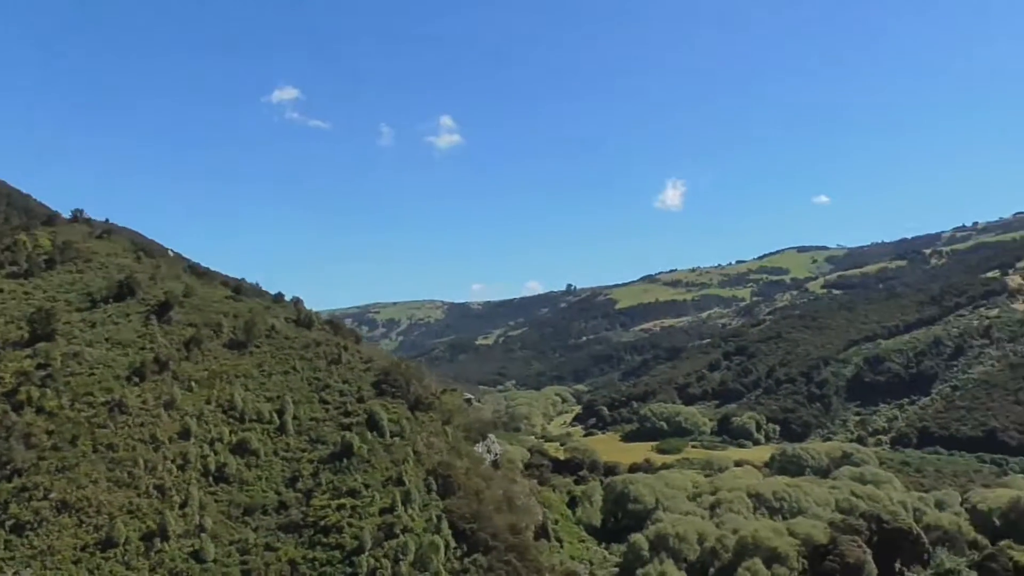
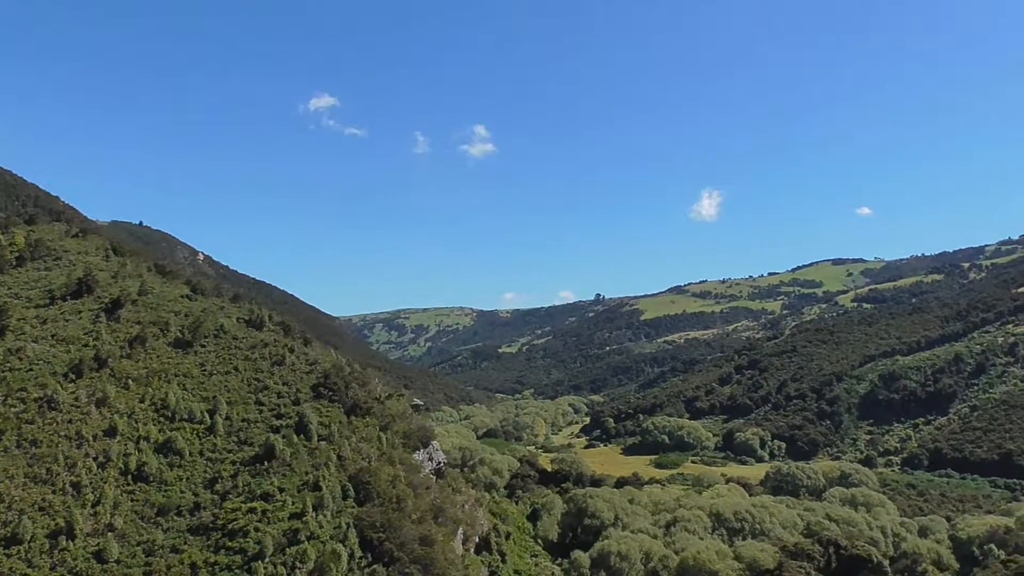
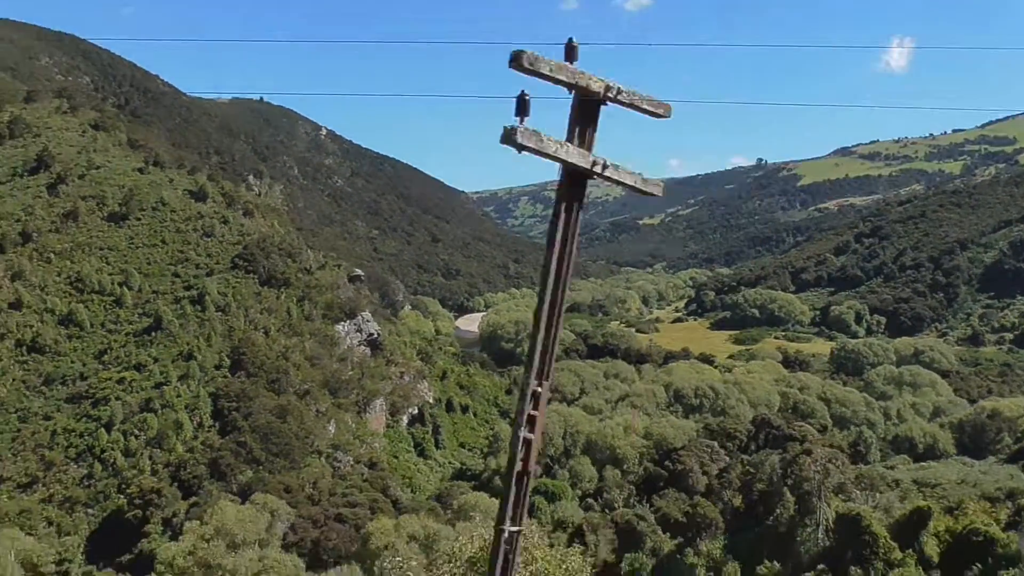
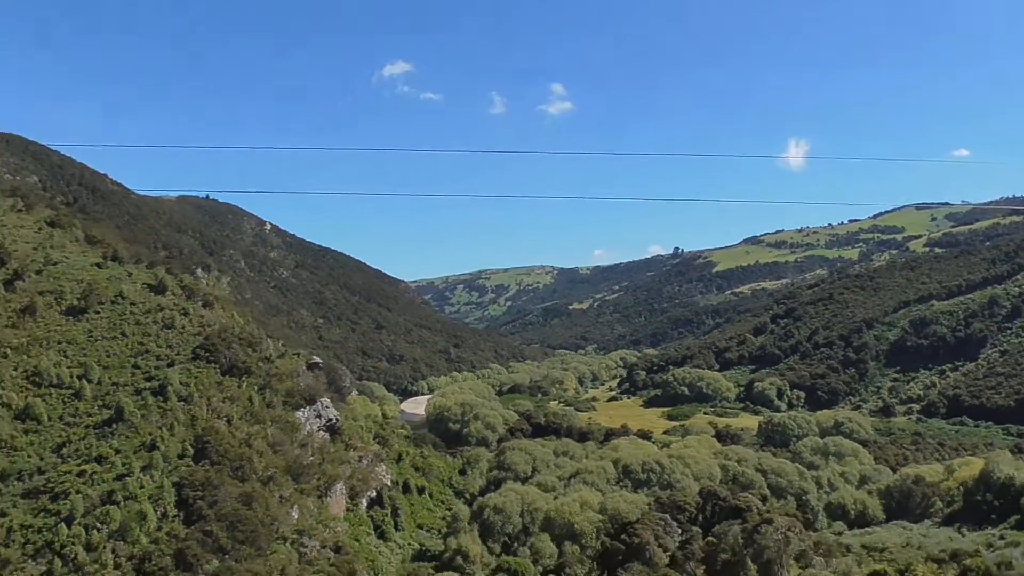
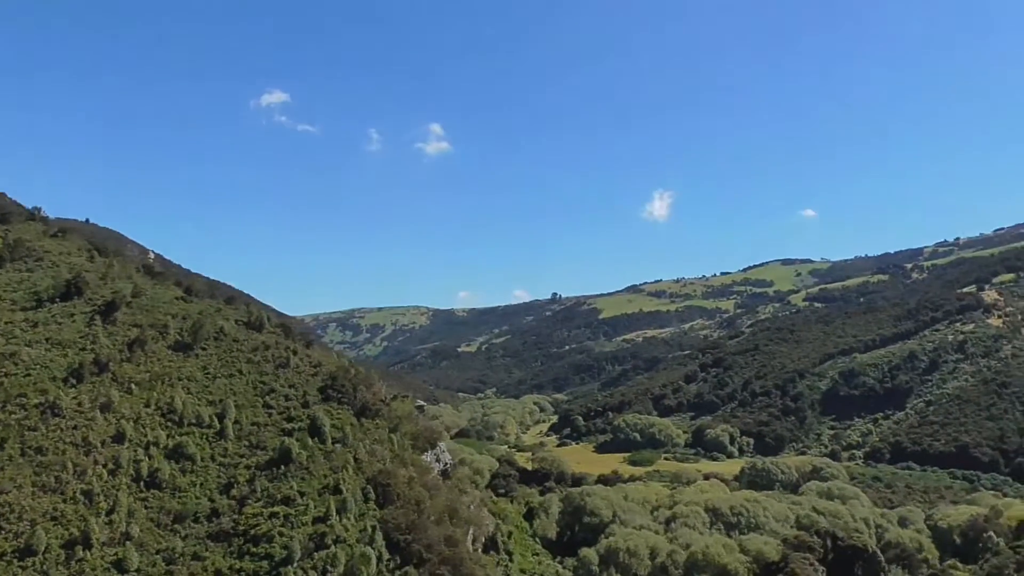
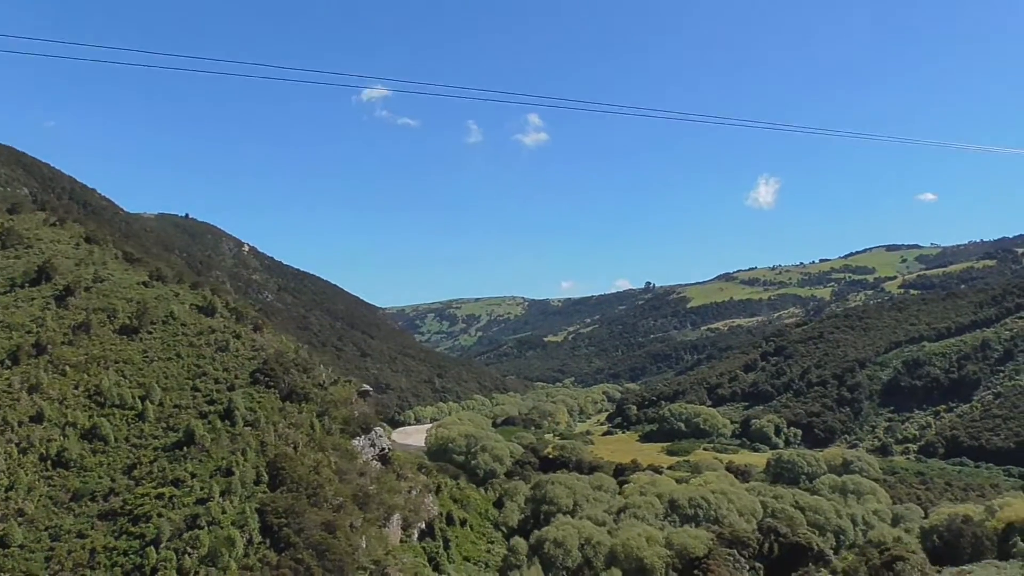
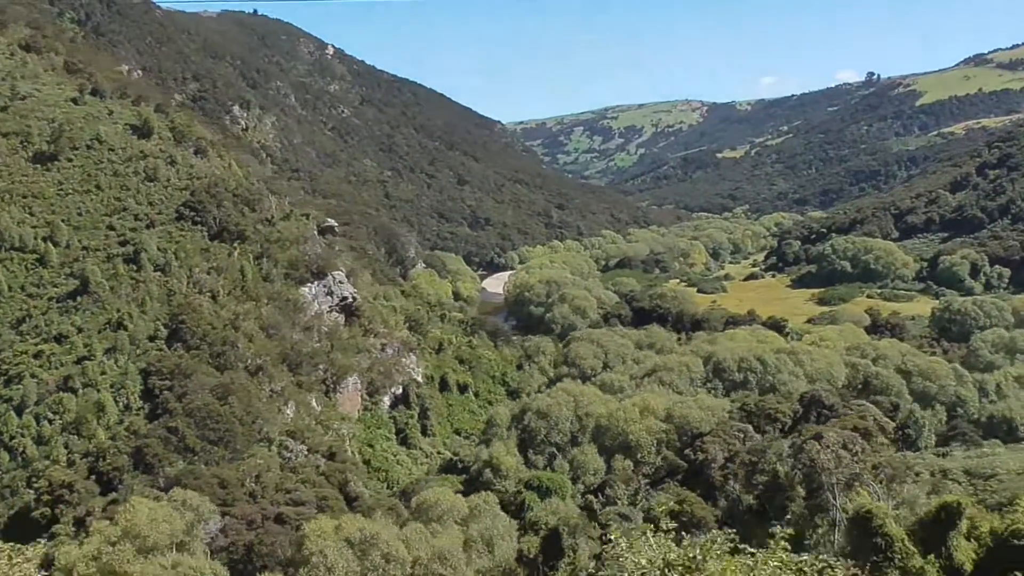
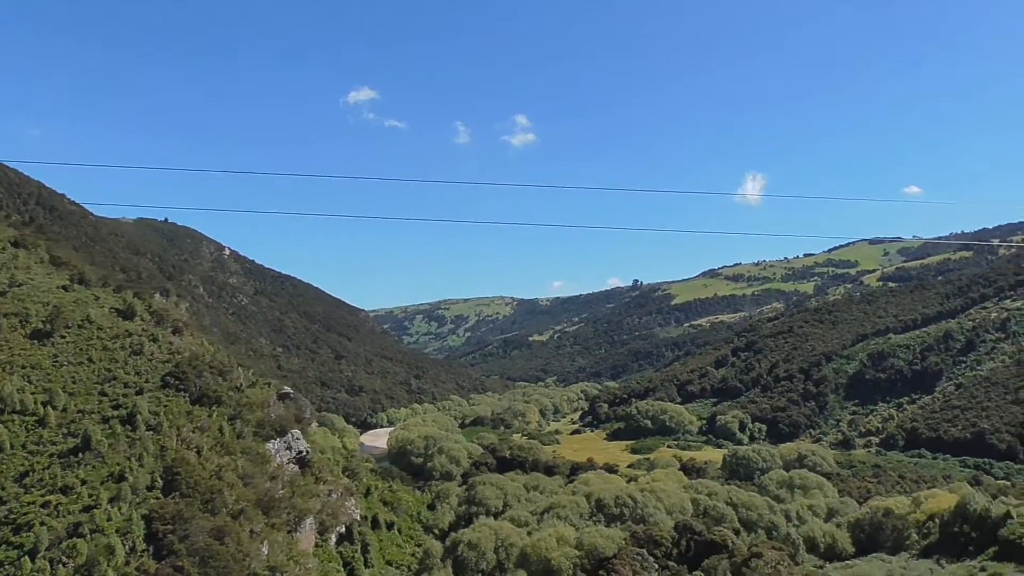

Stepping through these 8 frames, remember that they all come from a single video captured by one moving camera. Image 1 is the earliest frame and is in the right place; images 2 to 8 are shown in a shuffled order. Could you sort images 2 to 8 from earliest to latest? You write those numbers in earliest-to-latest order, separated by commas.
5, 2, 6, 8, 4, 3, 7
